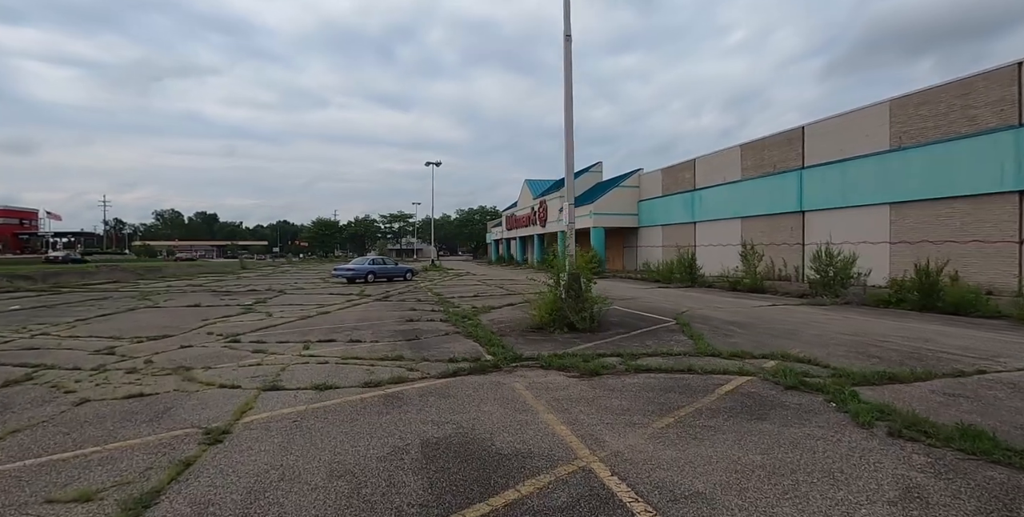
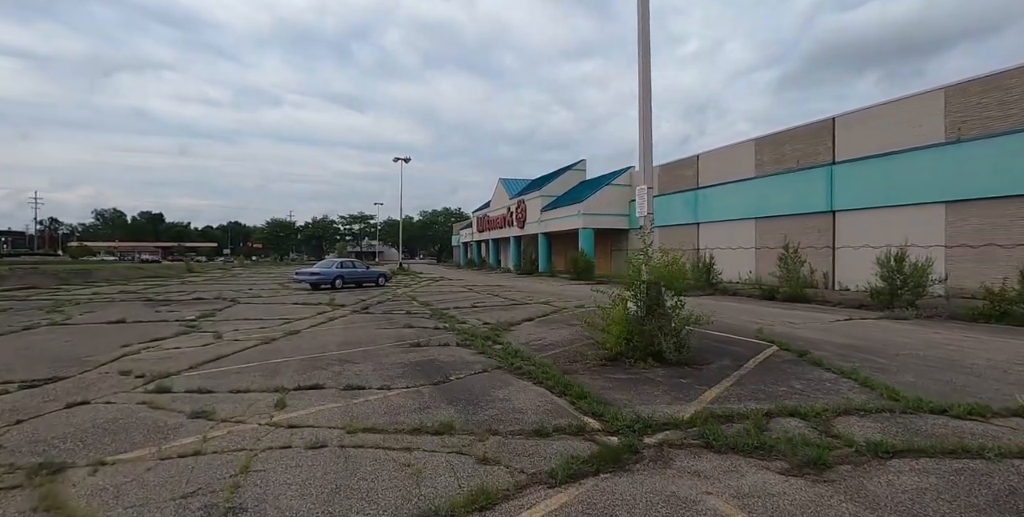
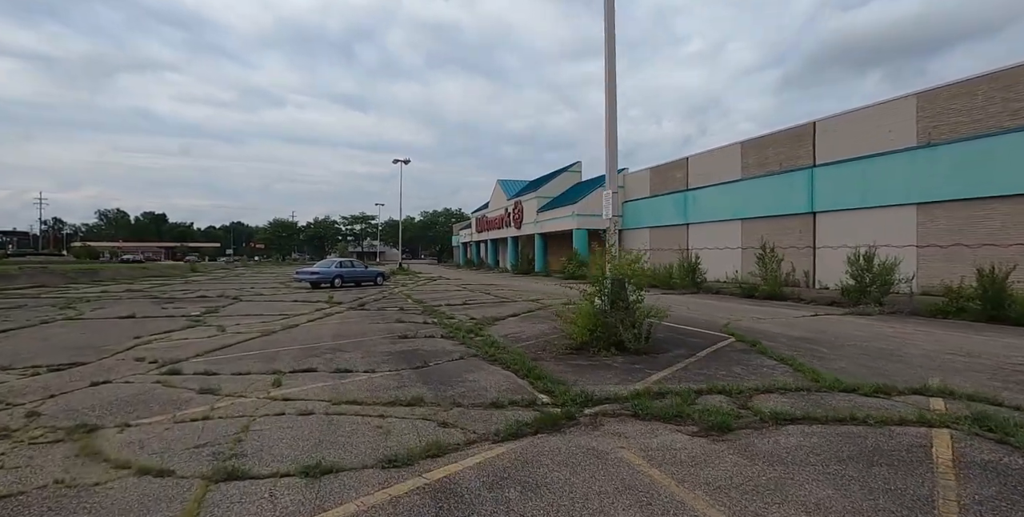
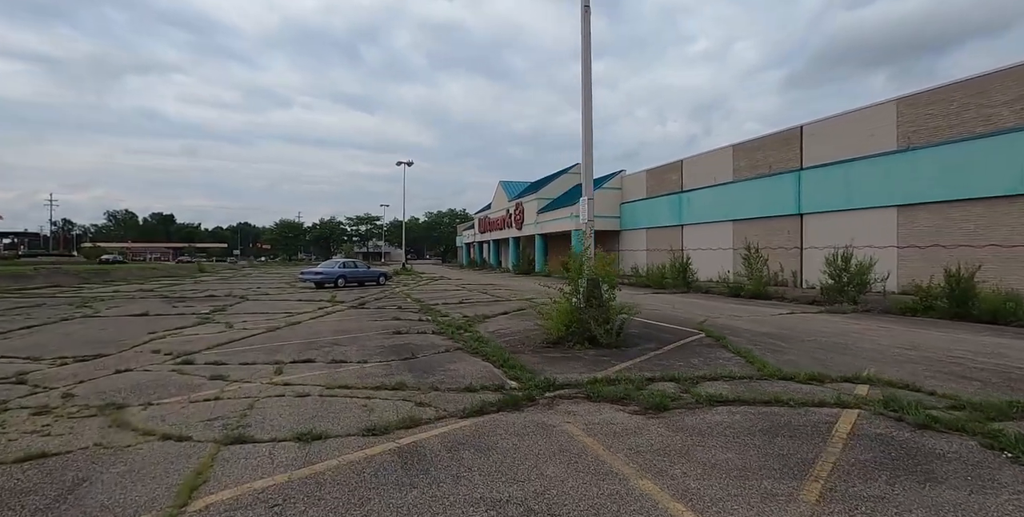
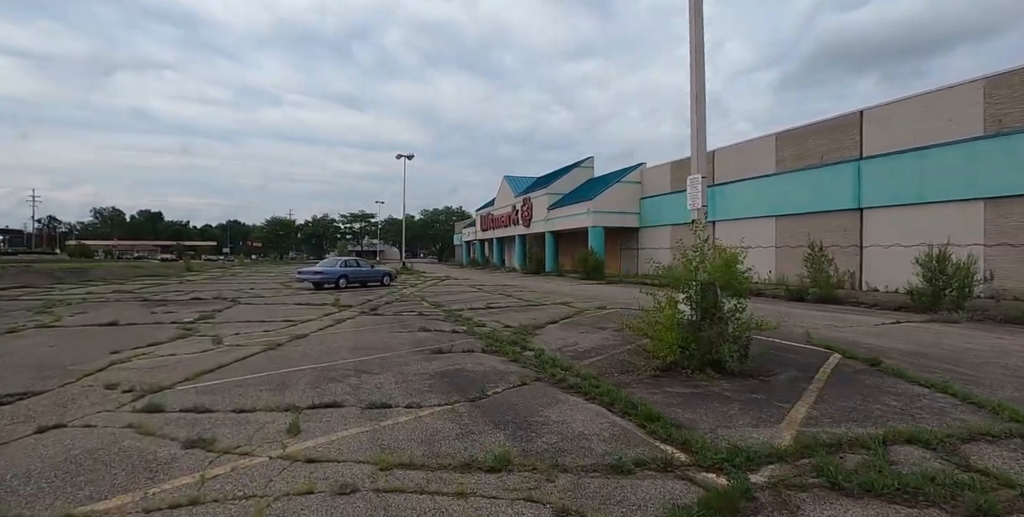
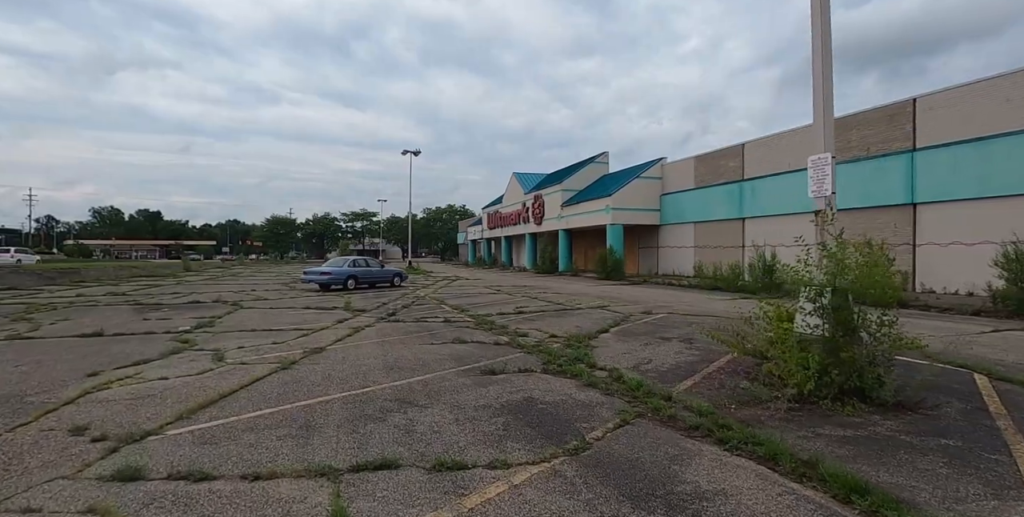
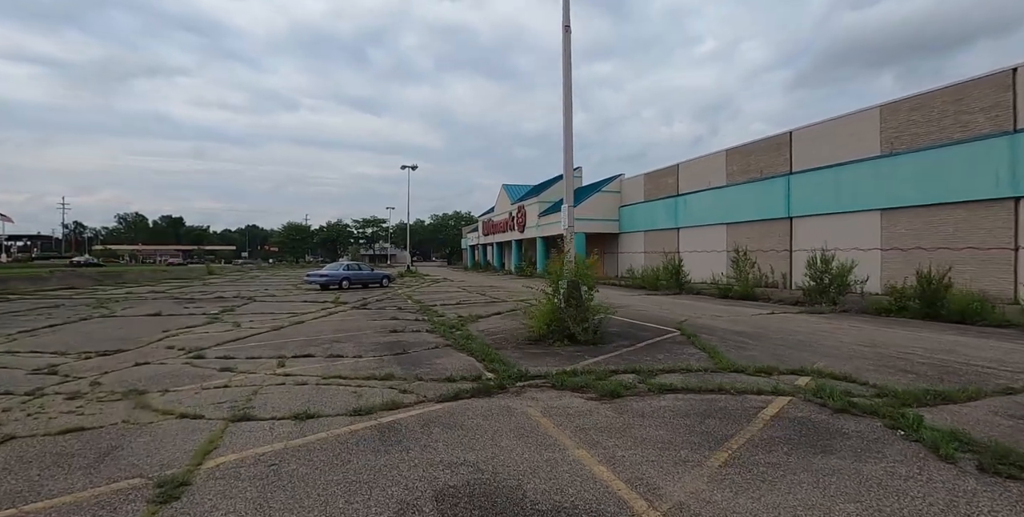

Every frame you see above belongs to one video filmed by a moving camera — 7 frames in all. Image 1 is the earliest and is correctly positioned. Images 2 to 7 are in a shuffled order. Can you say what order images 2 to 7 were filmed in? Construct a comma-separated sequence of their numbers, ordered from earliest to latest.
7, 4, 3, 2, 5, 6
